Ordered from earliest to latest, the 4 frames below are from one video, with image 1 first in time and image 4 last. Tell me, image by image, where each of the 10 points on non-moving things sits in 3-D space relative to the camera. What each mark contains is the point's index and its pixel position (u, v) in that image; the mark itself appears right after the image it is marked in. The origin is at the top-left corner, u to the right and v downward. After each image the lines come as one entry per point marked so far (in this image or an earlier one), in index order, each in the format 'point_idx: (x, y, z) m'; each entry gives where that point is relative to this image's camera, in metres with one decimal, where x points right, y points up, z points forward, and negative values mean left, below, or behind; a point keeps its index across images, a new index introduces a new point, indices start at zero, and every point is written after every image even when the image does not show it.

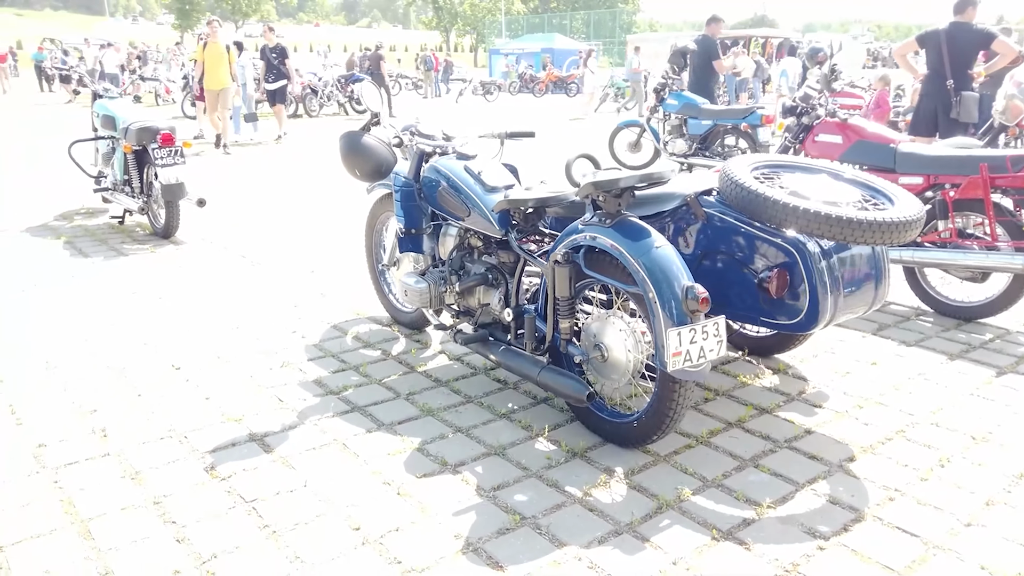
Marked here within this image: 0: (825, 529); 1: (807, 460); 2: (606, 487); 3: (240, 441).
0: (+1.2, -0.9, +2.9) m
1: (+1.3, -0.8, +3.4) m
2: (+0.4, -0.8, +3.2) m
3: (-1.3, -0.7, +3.6) m
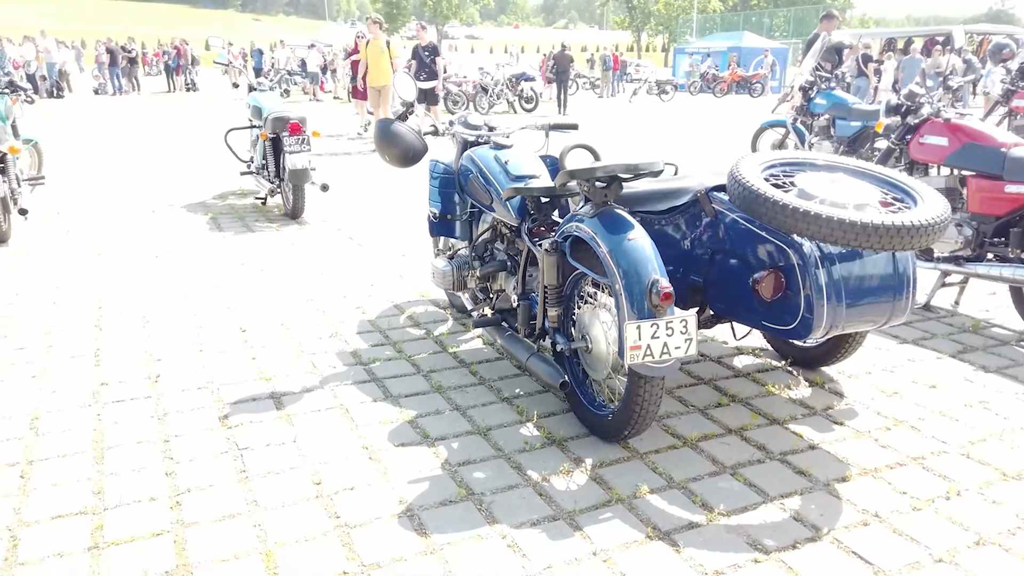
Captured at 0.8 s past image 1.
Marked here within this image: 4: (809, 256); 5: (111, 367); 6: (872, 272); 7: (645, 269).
0: (+0.9, -0.9, +2.7) m
1: (+1.1, -0.8, +3.2) m
2: (+0.2, -0.8, +3.2) m
3: (-1.3, -0.6, +3.9) m
4: (+1.2, +0.1, +3.2) m
5: (-2.3, -0.4, +4.4) m
6: (+1.5, +0.1, +3.2) m
7: (+0.5, +0.1, +3.0) m
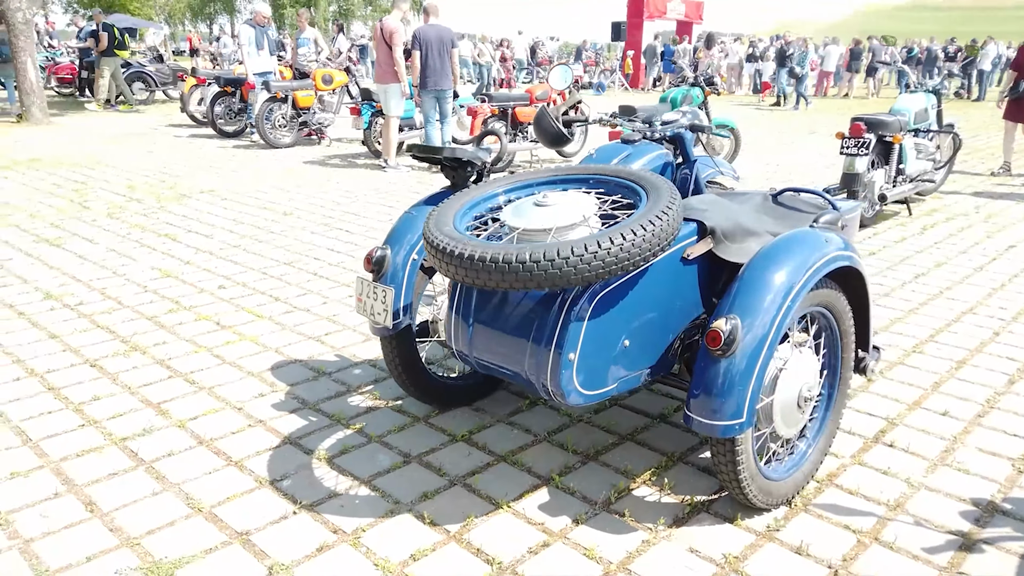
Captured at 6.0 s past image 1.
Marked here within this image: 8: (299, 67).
0: (-0.9, -0.8, +3.1) m
1: (-0.4, -0.8, +3.0) m
2: (-0.7, -0.5, +3.8) m
3: (-0.5, -0.1, +5.5) m
4: (-0.1, +0.1, +2.8) m
5: (-0.5, +0.2, +6.5) m
6: (0.0, -0.1, +2.6) m
7: (-0.5, +0.2, +3.4) m
8: (-4.3, +4.5, +15.6) m
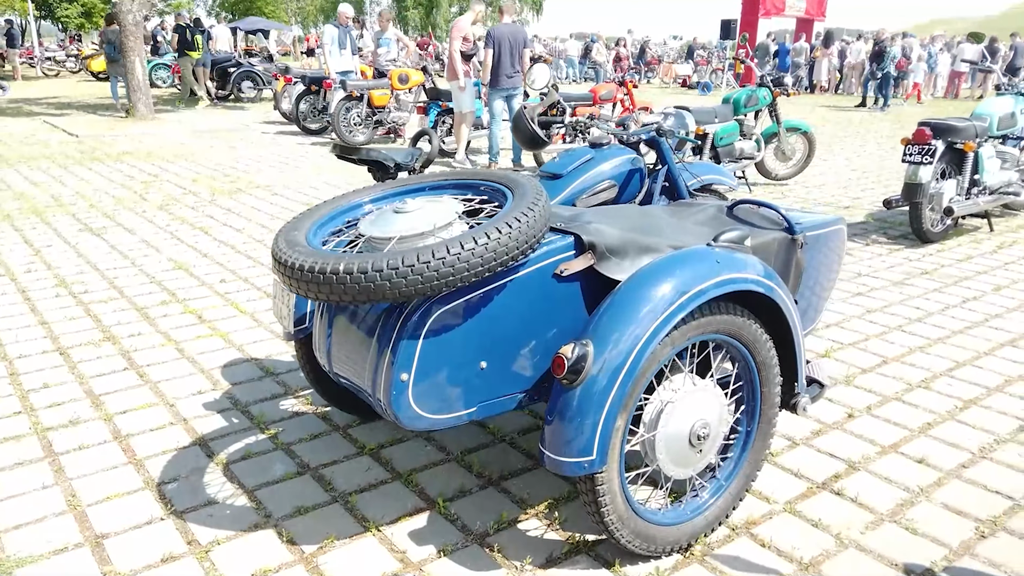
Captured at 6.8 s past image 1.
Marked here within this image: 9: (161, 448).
0: (-1.3, -0.8, +3.0) m
1: (-0.8, -0.8, +2.9) m
2: (-1.0, -0.6, +3.8) m
3: (-0.6, -0.1, +5.3) m
4: (-0.5, 0.0, +2.6) m
5: (-0.4, +0.2, +6.4) m
6: (-0.5, -0.1, +2.4) m
7: (-0.9, +0.2, +3.3) m
8: (-2.8, +4.6, +15.9) m
9: (-1.5, -0.7, +3.3) m
